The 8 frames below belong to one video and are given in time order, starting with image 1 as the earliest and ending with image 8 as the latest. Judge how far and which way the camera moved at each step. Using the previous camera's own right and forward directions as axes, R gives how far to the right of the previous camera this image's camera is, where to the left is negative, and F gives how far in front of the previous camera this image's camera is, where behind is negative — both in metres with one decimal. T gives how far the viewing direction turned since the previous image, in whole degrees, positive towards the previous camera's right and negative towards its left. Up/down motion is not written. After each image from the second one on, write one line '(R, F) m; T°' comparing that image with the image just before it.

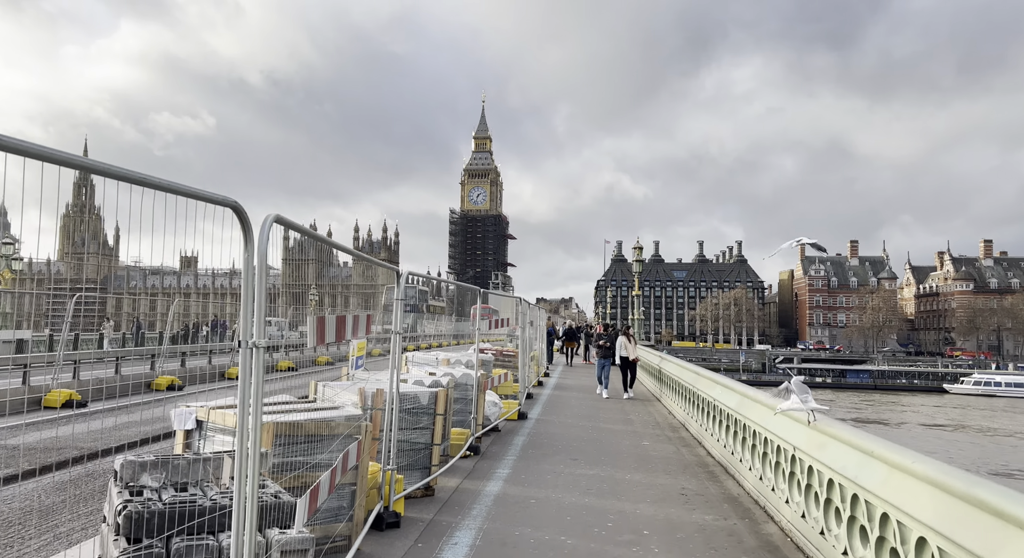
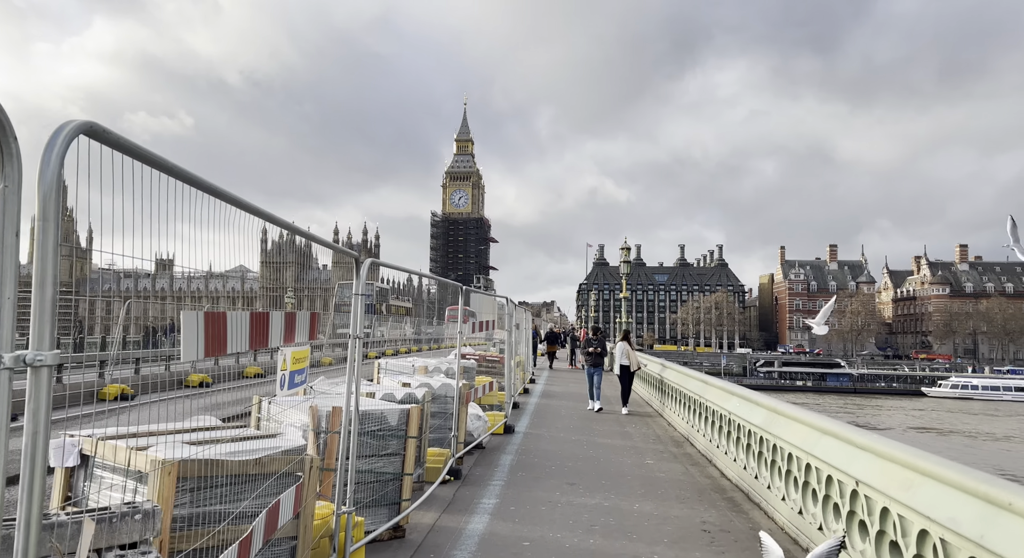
(0.0, +0.8) m; +2°
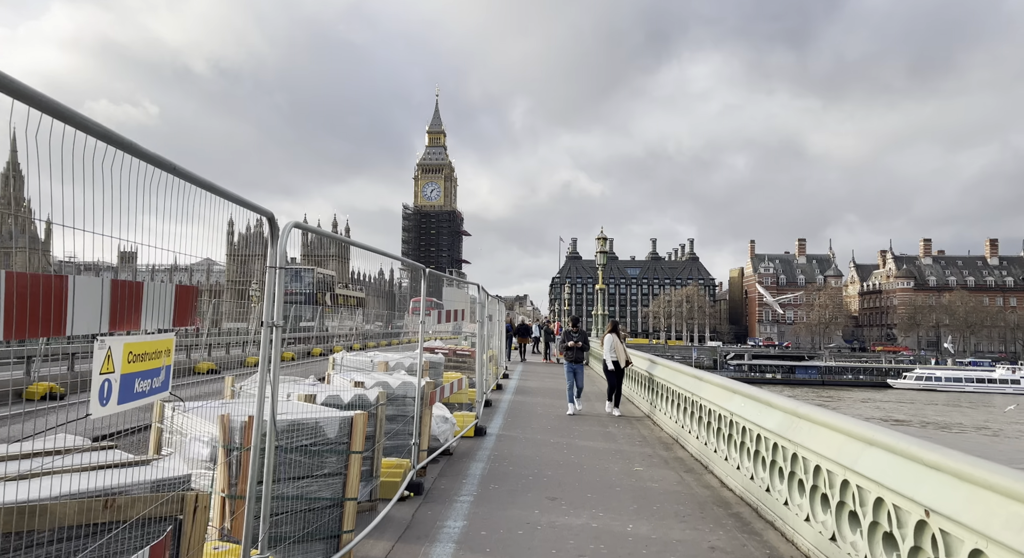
(0.0, +0.7) m; +2°
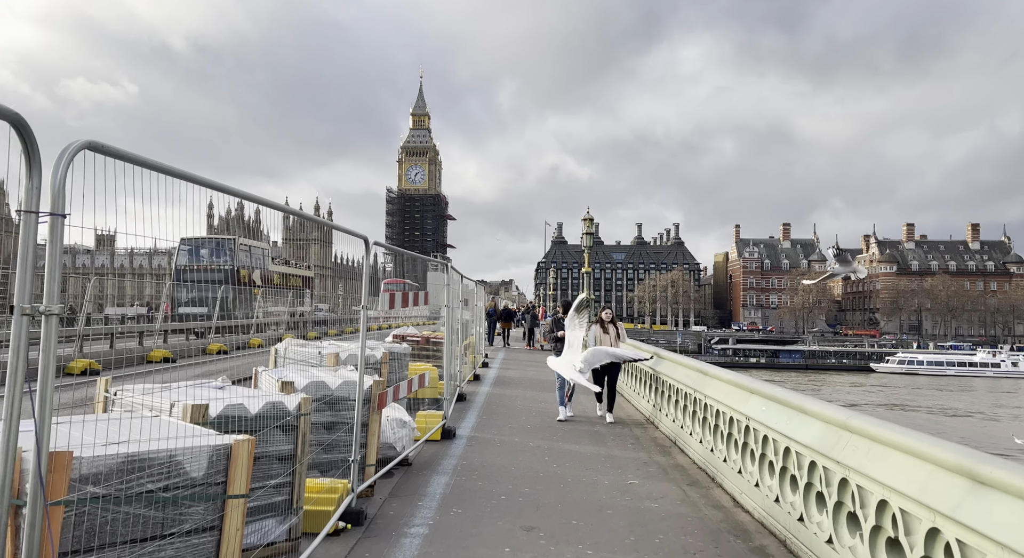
(+0.1, +0.9) m; +1°
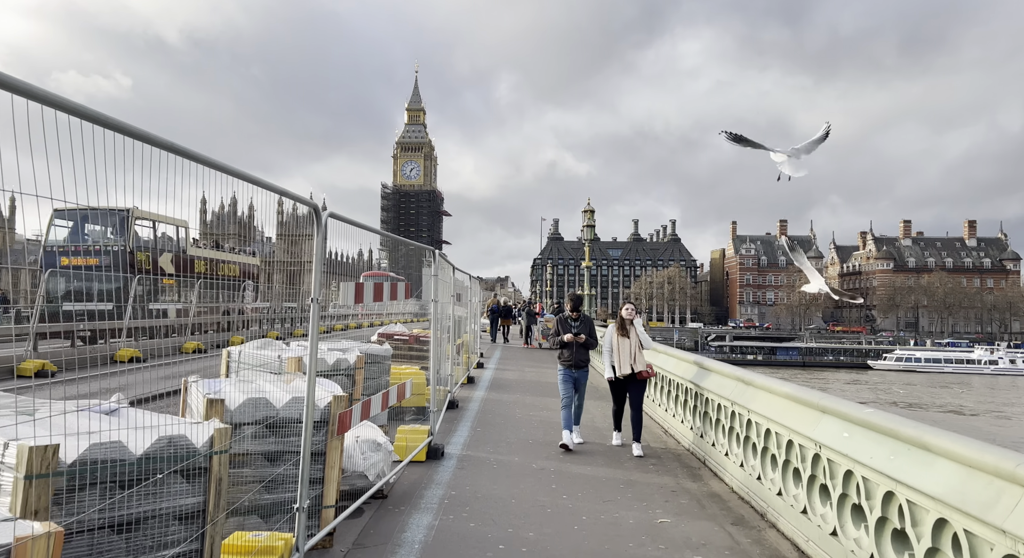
(0.0, +0.8) m; 0°
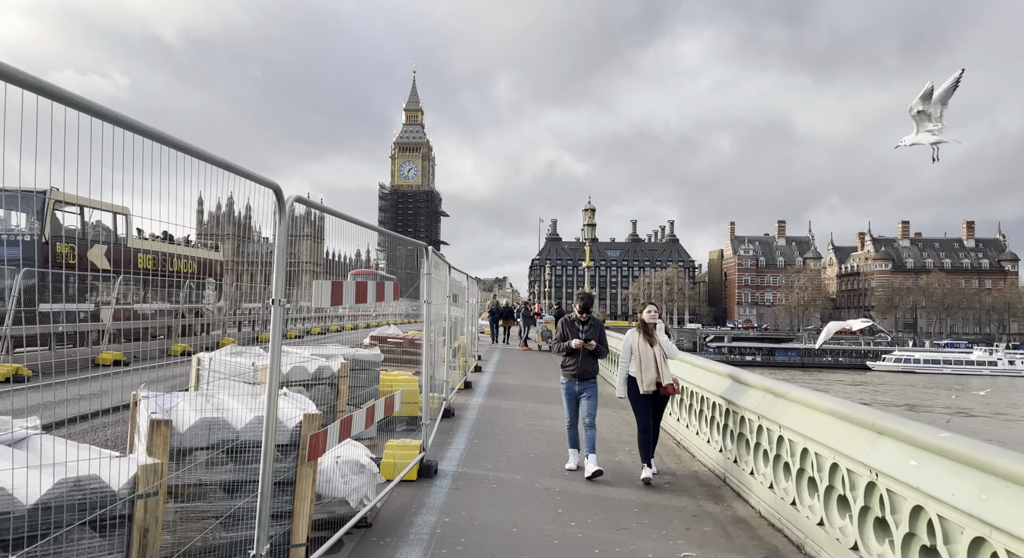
(0.0, +0.4) m; 0°
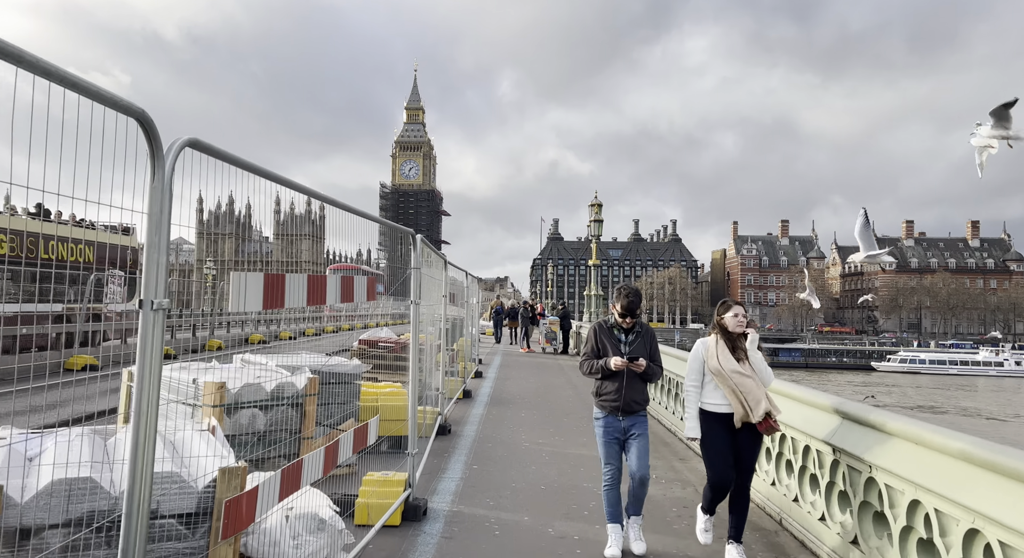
(0.0, +0.8) m; 0°
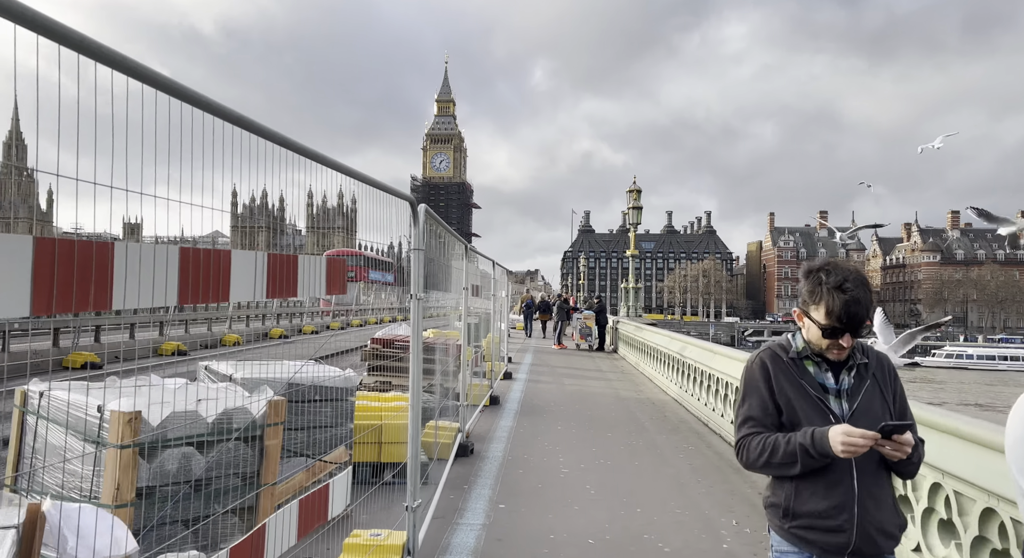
(0.0, +0.9) m; -3°
